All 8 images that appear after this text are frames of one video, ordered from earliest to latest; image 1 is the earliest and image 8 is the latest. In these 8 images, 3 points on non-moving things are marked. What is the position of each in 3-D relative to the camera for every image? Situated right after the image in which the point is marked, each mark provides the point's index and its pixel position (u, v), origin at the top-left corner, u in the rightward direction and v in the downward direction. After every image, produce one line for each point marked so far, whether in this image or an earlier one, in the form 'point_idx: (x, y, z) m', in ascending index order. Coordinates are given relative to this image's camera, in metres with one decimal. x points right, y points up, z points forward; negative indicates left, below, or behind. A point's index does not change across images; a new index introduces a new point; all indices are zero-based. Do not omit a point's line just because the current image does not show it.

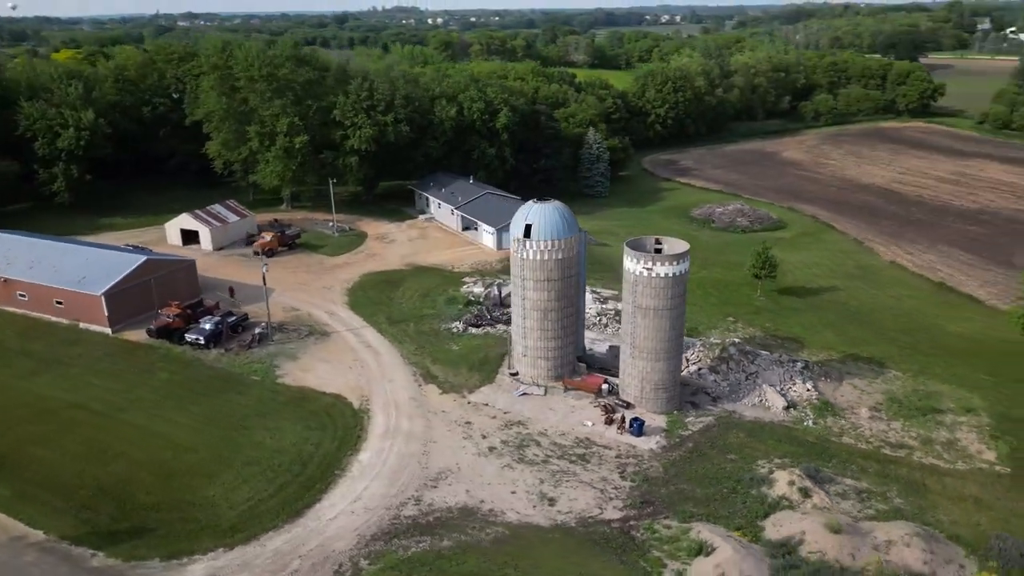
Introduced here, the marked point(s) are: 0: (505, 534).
0: (-0.1, -6.6, +19.7) m
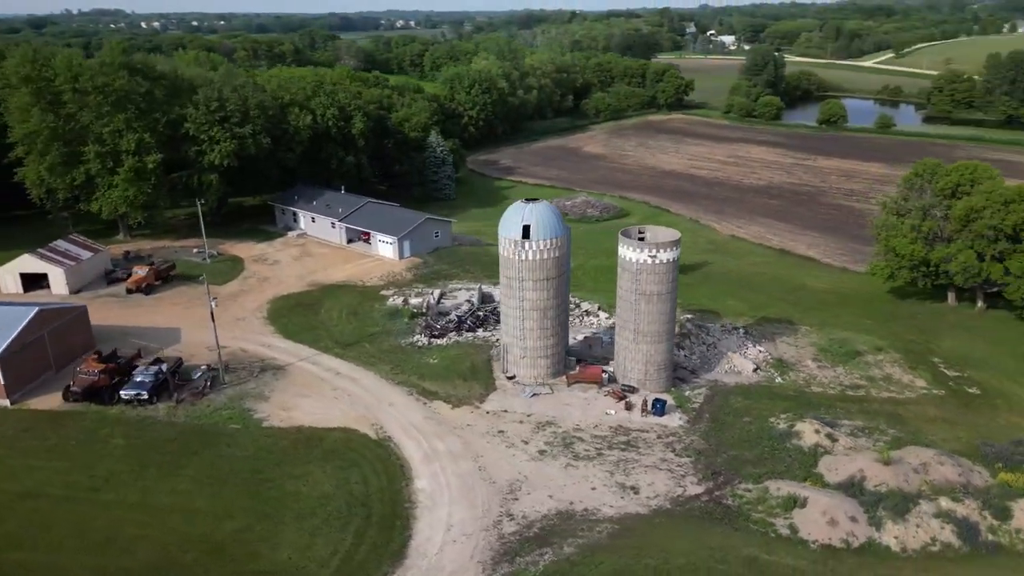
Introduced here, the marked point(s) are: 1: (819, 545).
0: (+2.9, -6.5, +19.9) m
1: (+8.1, -6.6, +19.0) m
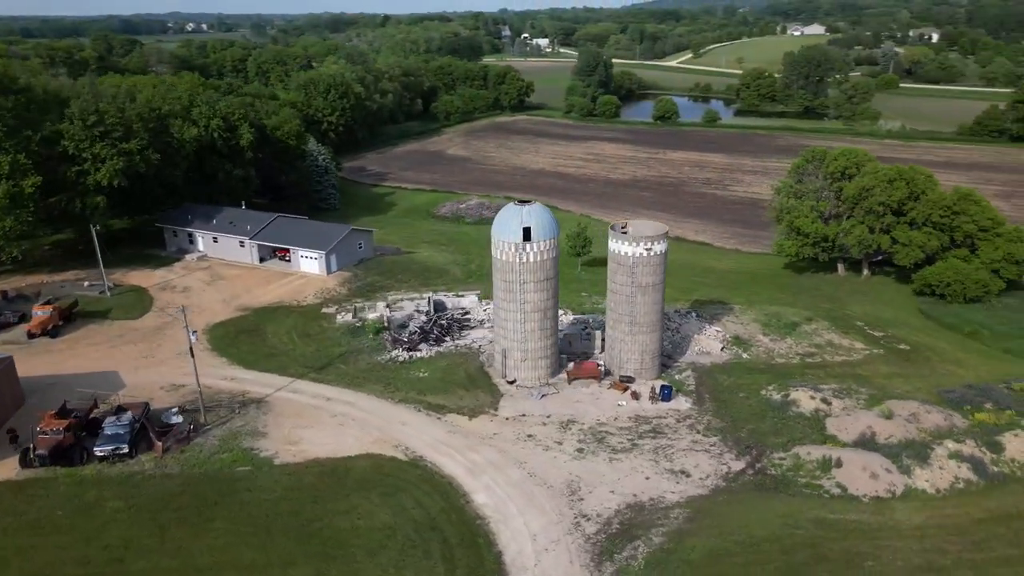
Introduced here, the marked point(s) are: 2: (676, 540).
0: (+5.0, -6.2, +20.6) m
1: (+10.2, -5.9, +21.0) m
2: (+4.3, -6.6, +19.4) m
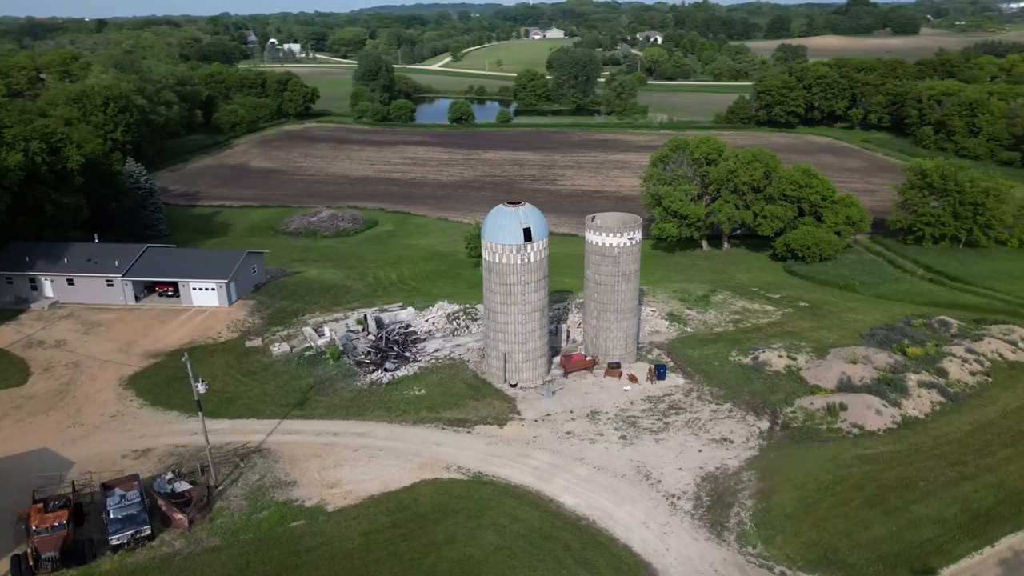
0: (+7.4, -5.5, +22.3) m
1: (+12.2, -4.6, +24.3) m
2: (+7.2, -6.0, +21.0) m
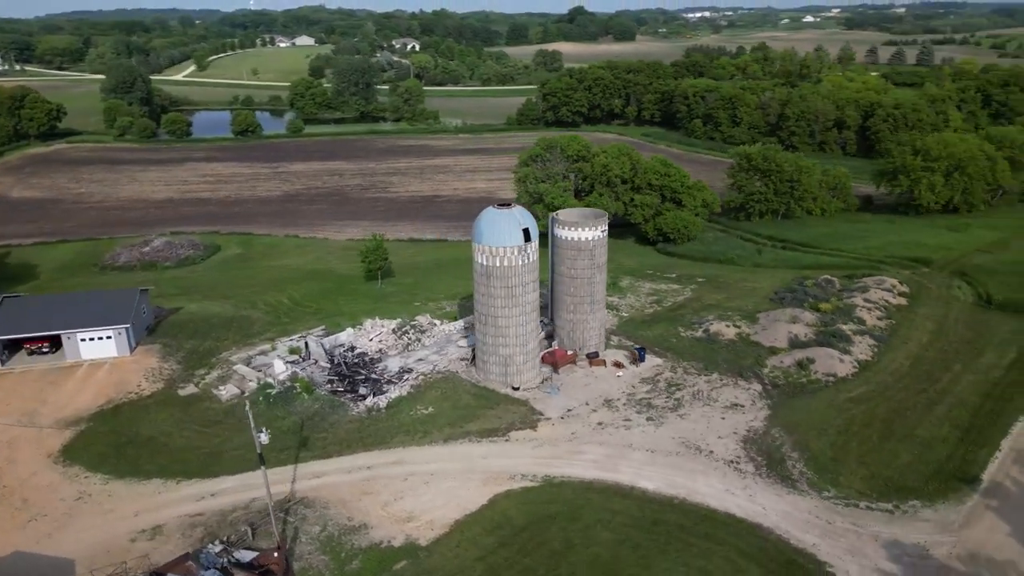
0: (+9.0, -4.7, +24.7) m
1: (+12.8, -3.3, +28.0) m
2: (+9.2, -5.1, +23.4) m
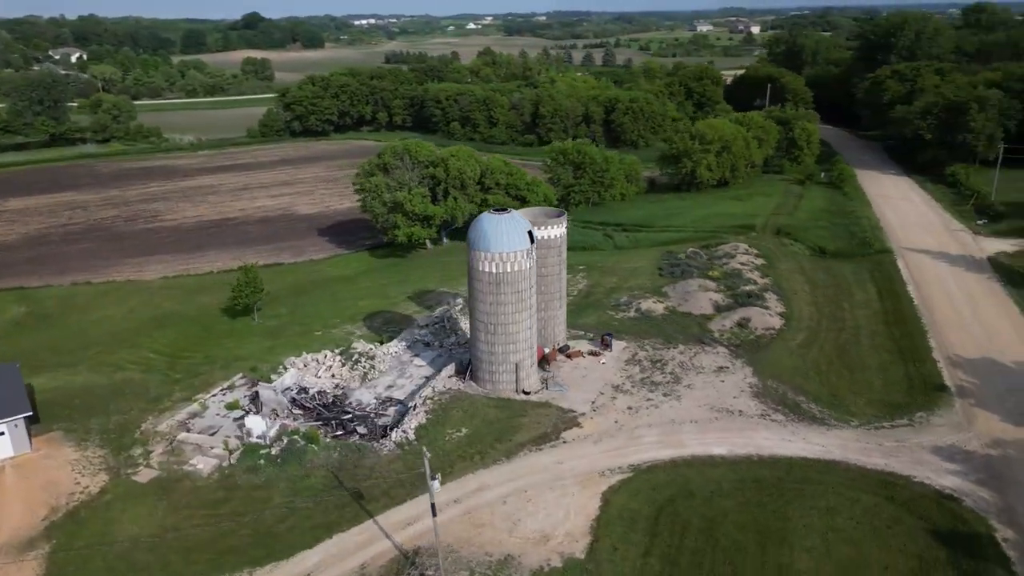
0: (+9.8, -3.5, +28.1) m
1: (+11.8, -1.7, +32.6) m
2: (+10.6, -3.8, +26.9) m
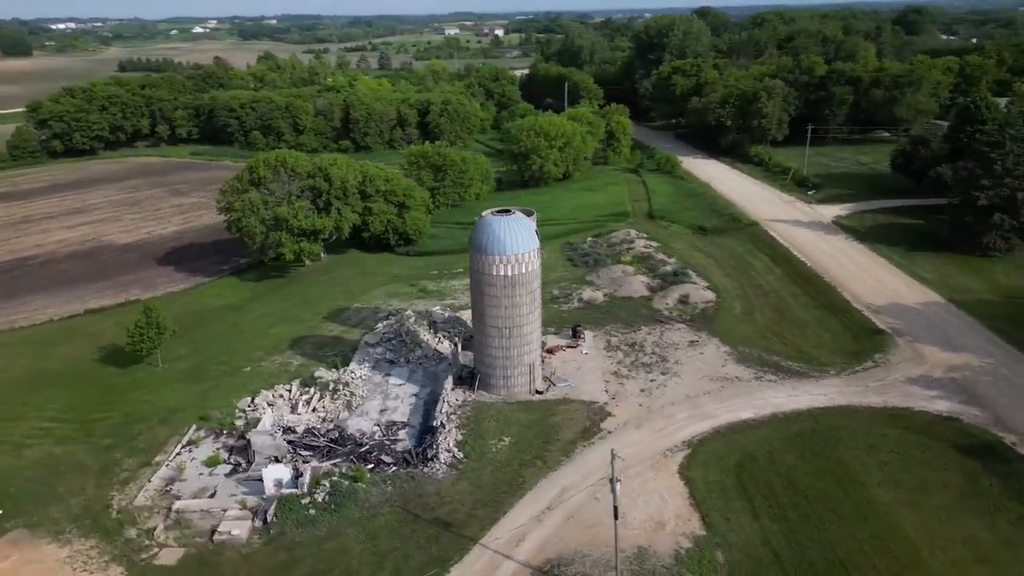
0: (+9.5, -2.4, +30.8) m
1: (+9.8, -0.5, +35.7) m
2: (+10.6, -2.6, +30.0) m
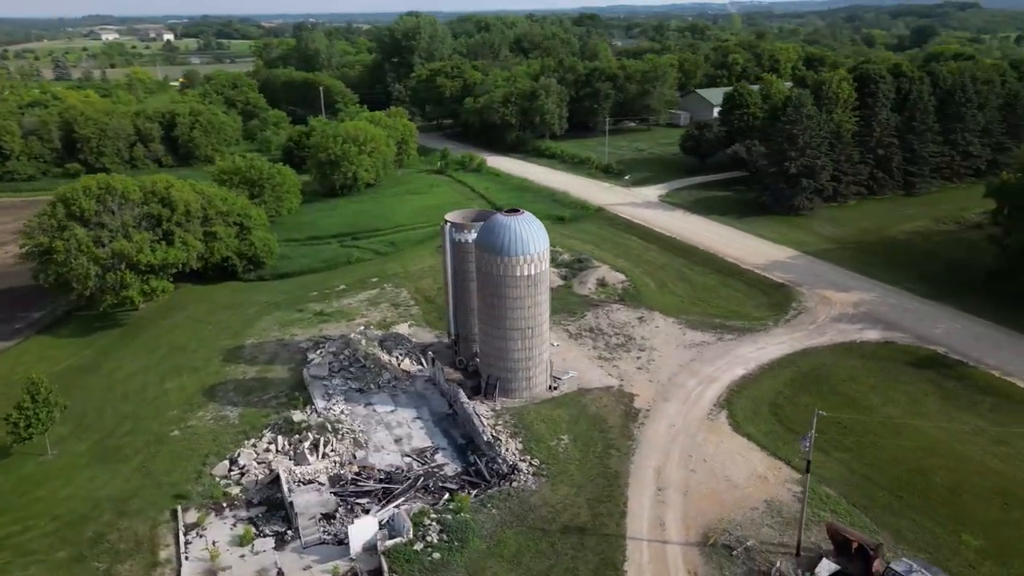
0: (+7.7, -1.2, +33.8) m
1: (+5.9, +0.5, +38.4) m
2: (+9.1, -1.3, +33.5) m
